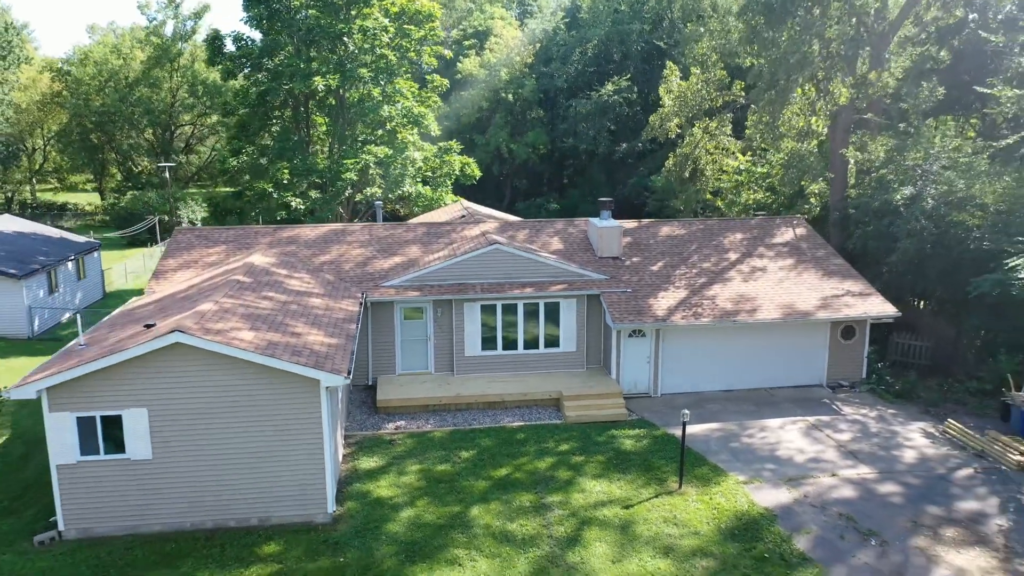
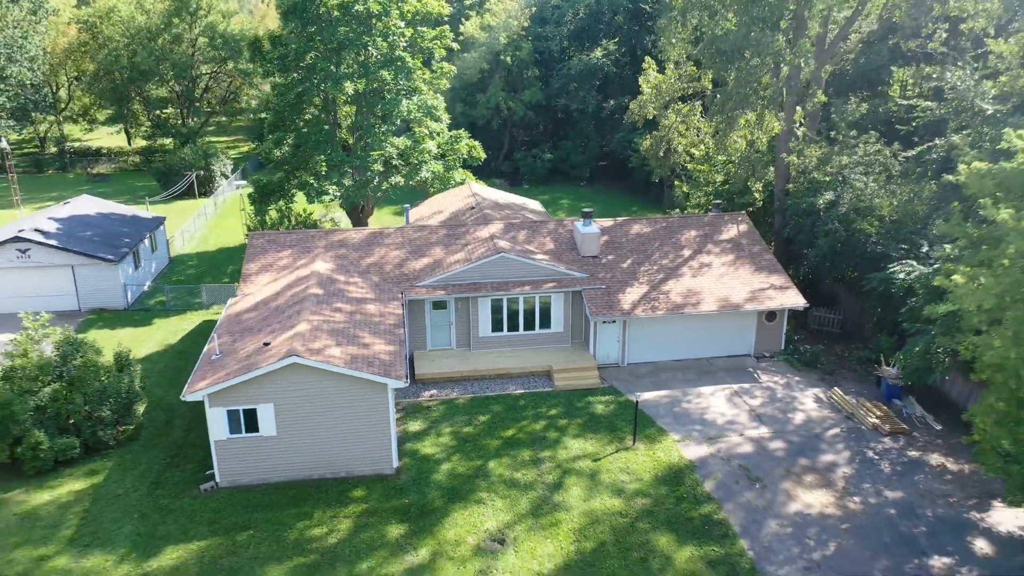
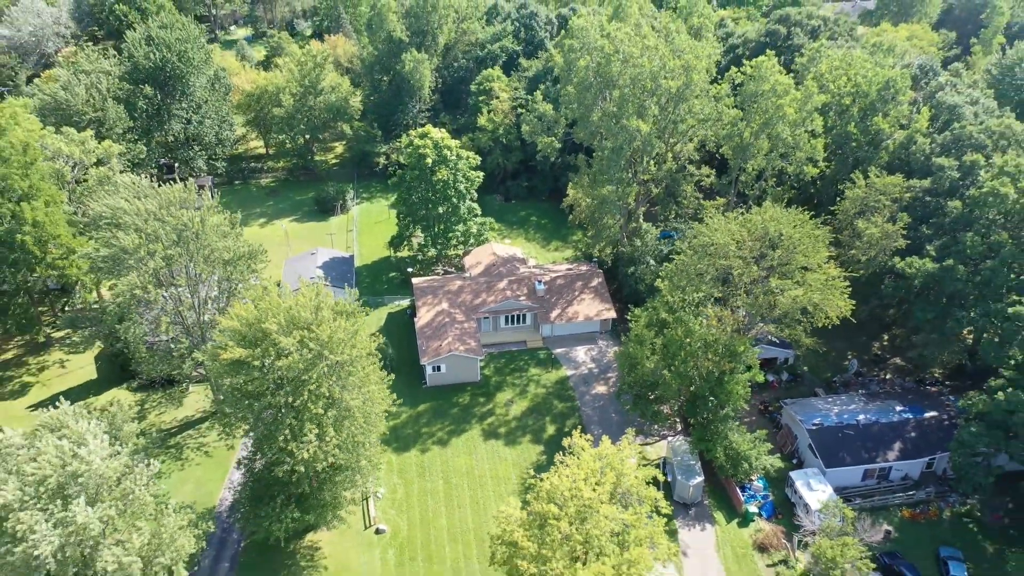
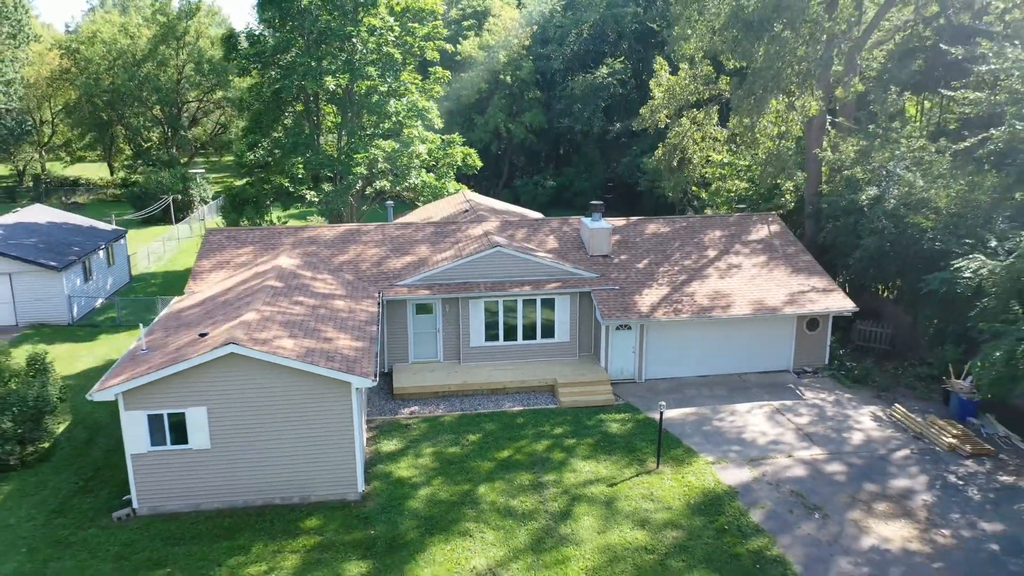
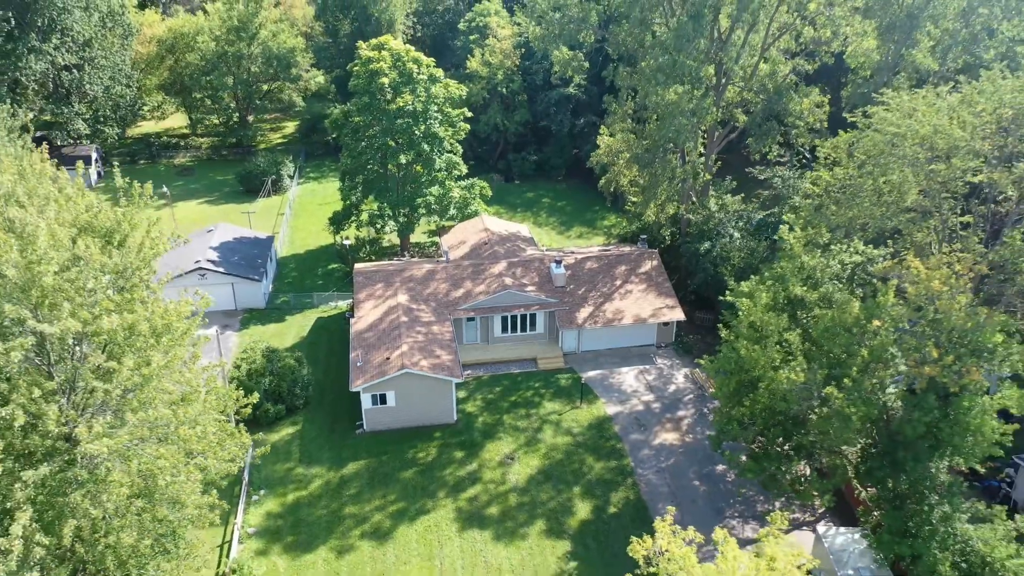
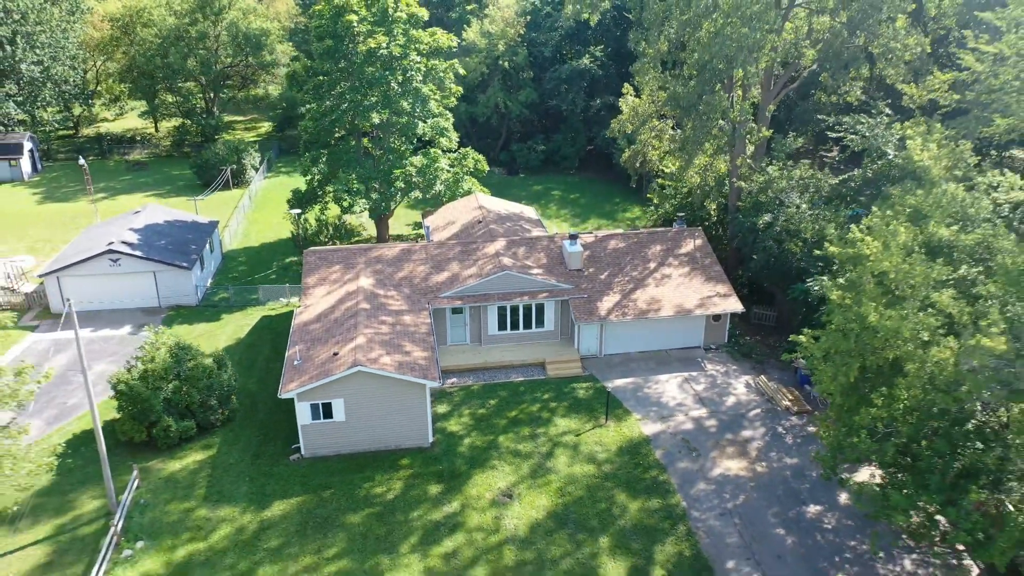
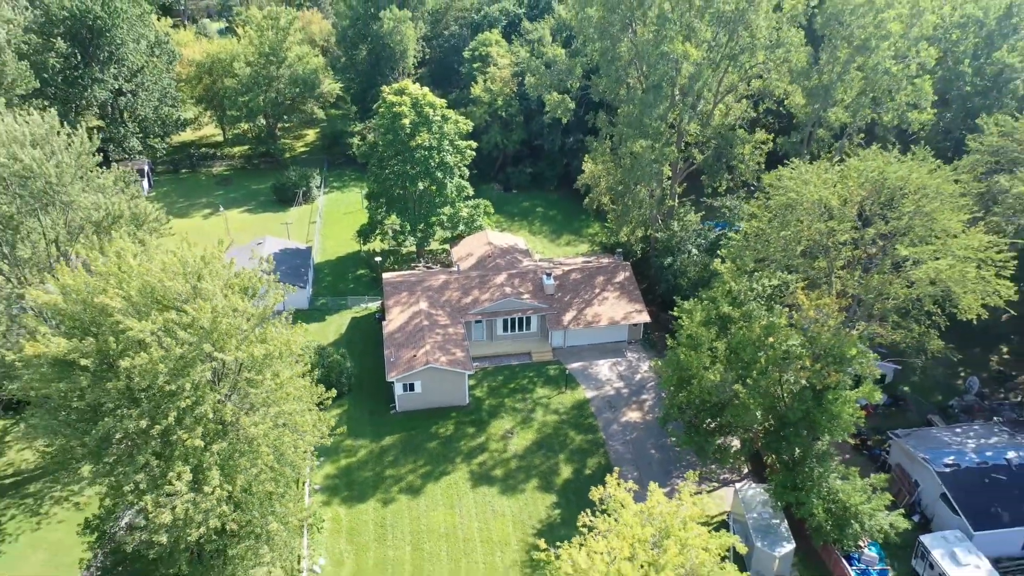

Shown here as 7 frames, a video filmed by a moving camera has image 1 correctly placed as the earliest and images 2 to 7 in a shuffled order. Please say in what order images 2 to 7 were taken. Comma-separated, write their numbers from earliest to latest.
4, 2, 6, 5, 7, 3
